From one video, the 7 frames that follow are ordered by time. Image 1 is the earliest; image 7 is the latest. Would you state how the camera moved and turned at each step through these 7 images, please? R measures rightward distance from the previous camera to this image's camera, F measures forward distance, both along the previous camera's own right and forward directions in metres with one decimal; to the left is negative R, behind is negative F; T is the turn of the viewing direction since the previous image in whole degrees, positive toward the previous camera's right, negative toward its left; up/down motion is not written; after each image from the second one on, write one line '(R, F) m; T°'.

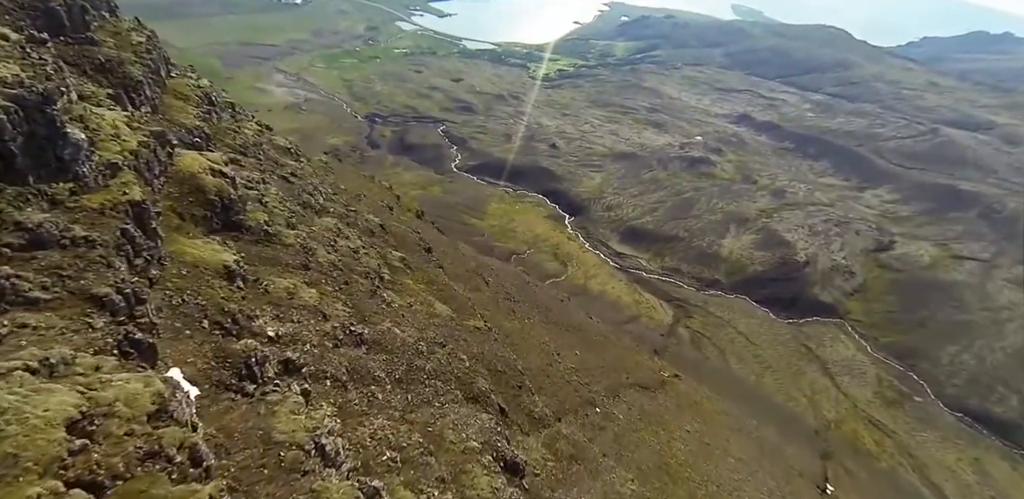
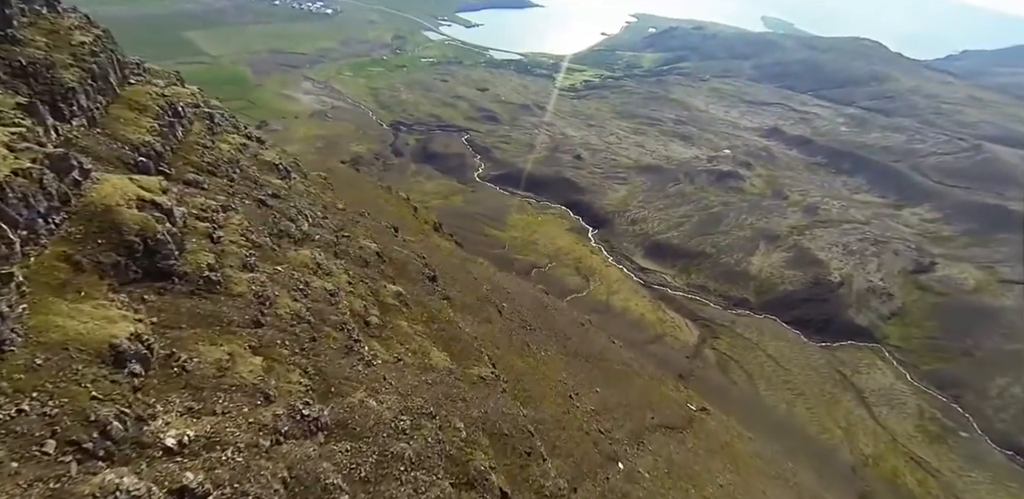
(+0.2, +1.5) m; -2°
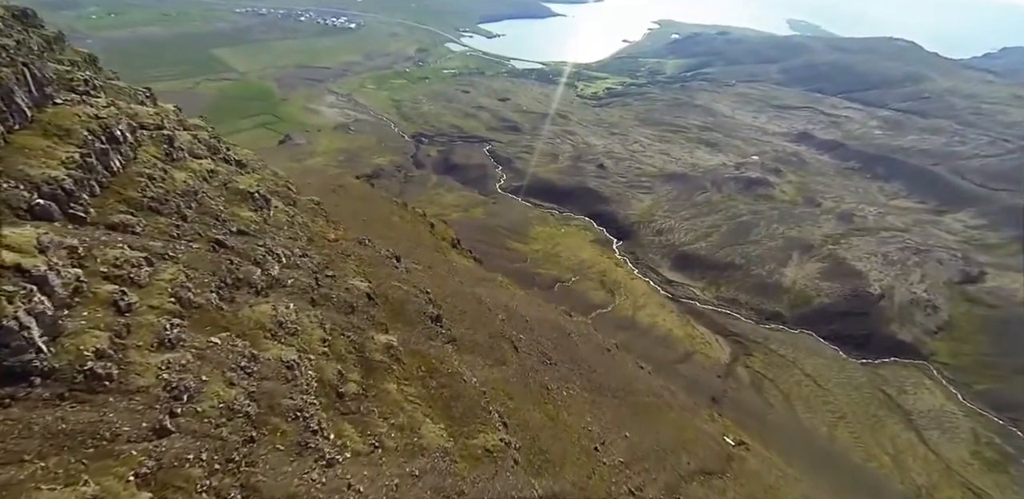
(+0.2, +1.6) m; -2°
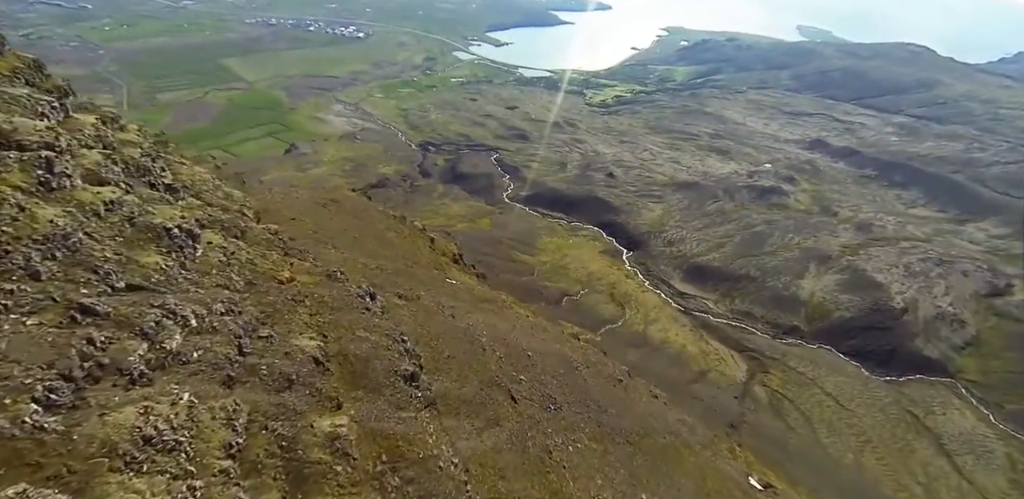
(+0.3, +2.0) m; -1°
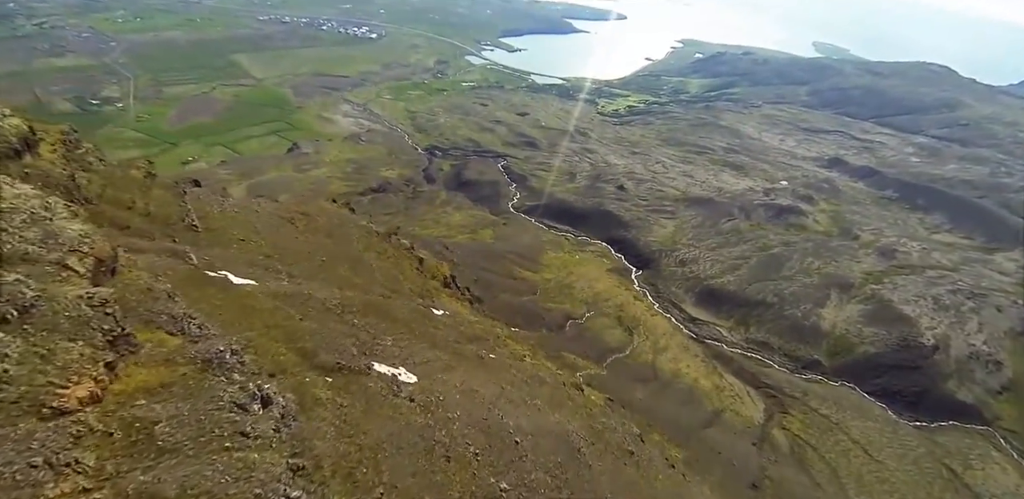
(+0.4, +3.8) m; -1°
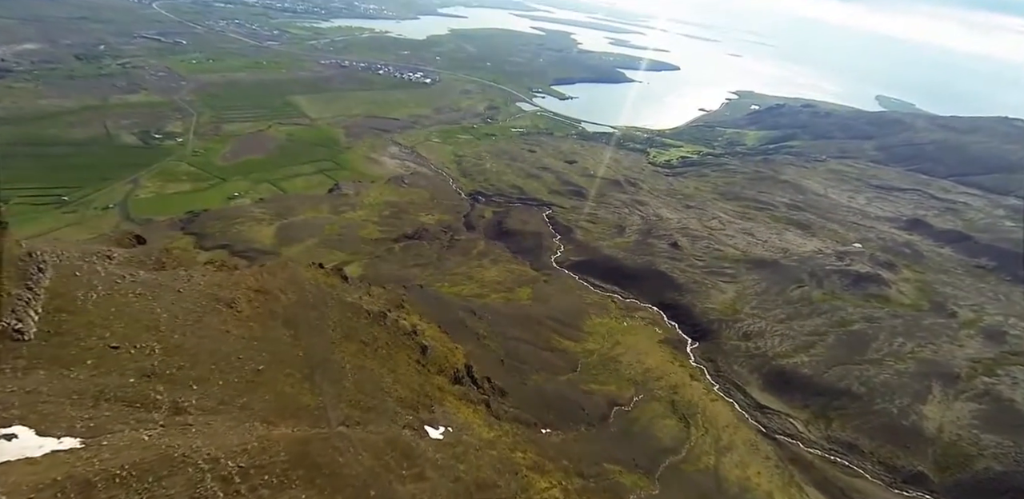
(+0.4, +7.0) m; -5°
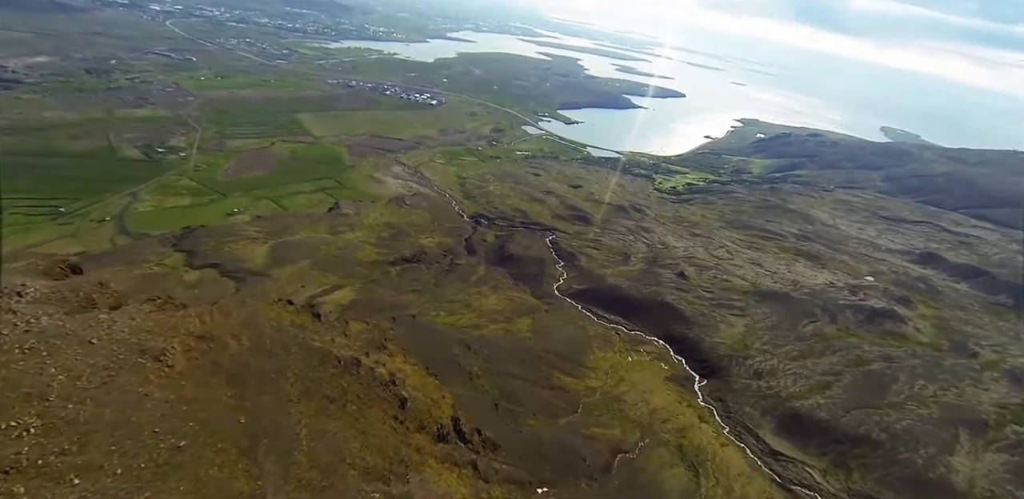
(+0.2, +2.9) m; 0°
